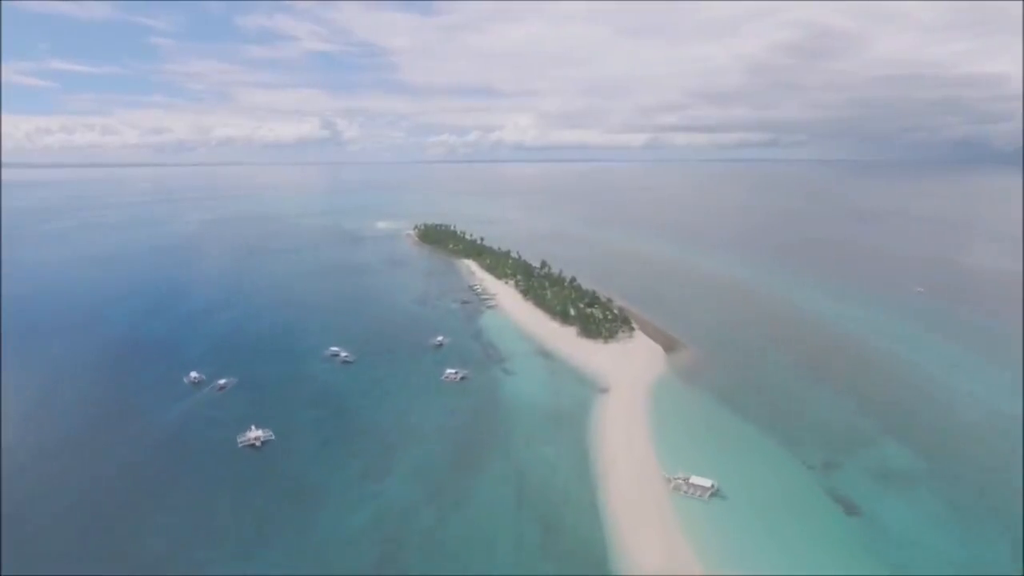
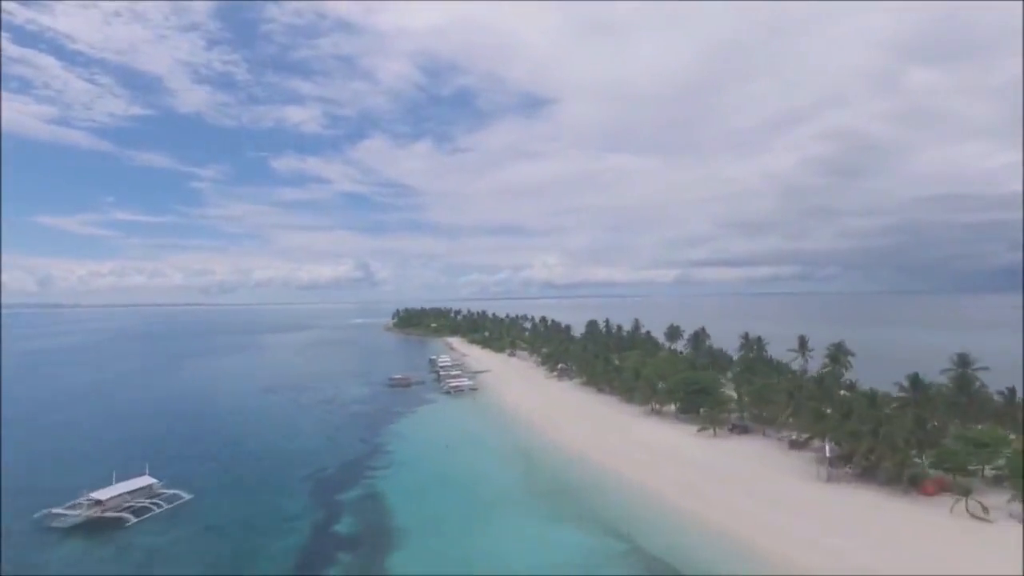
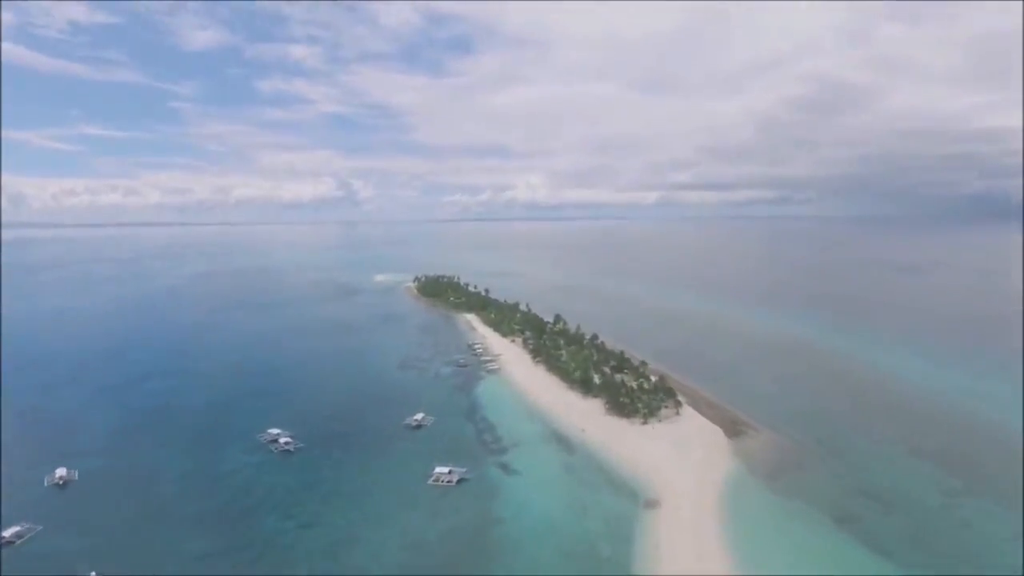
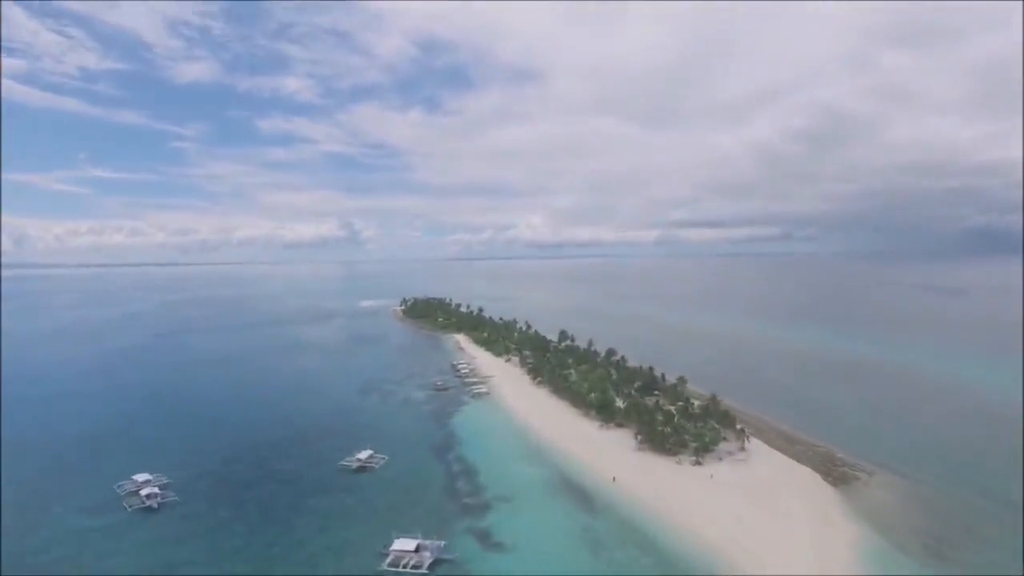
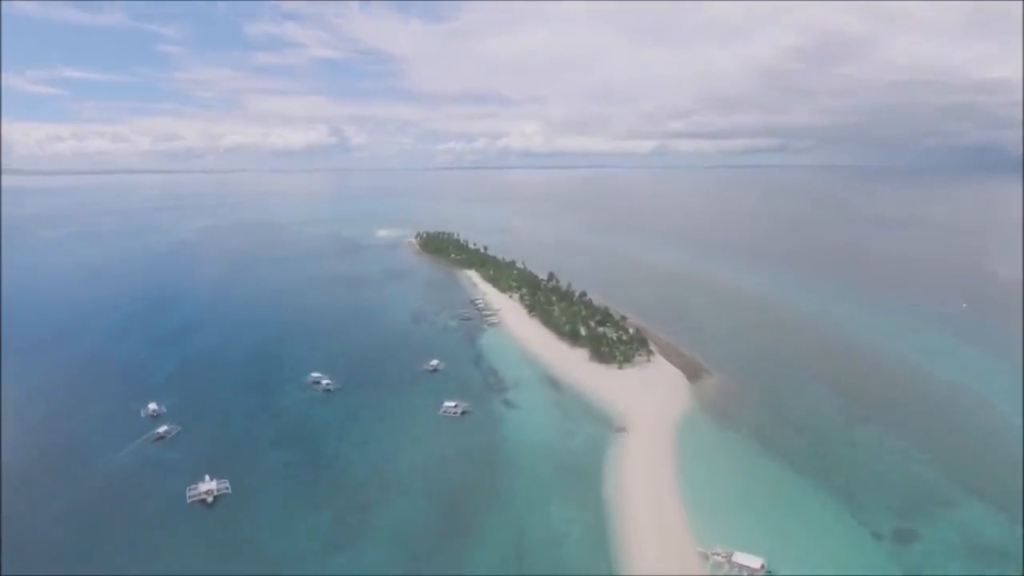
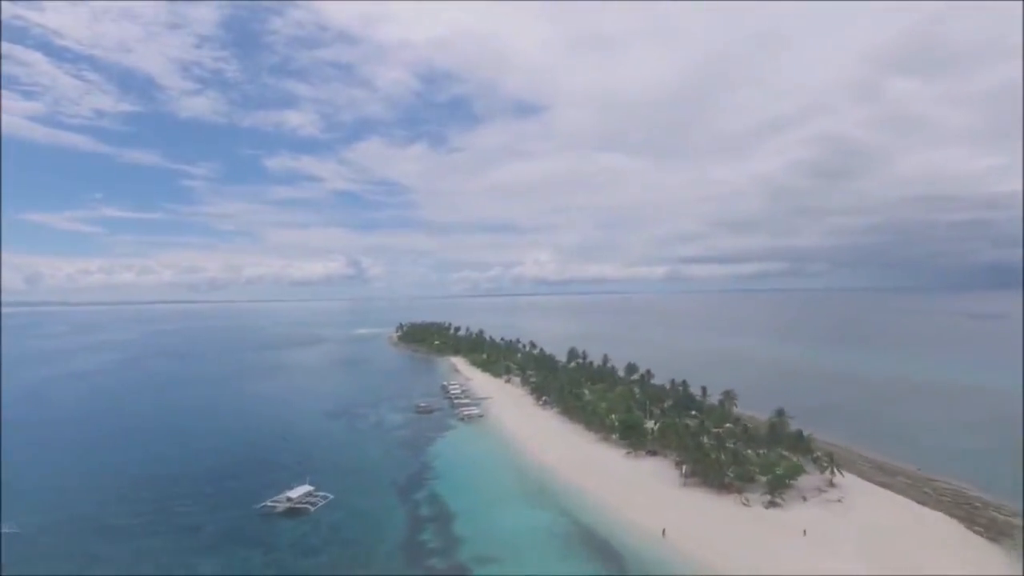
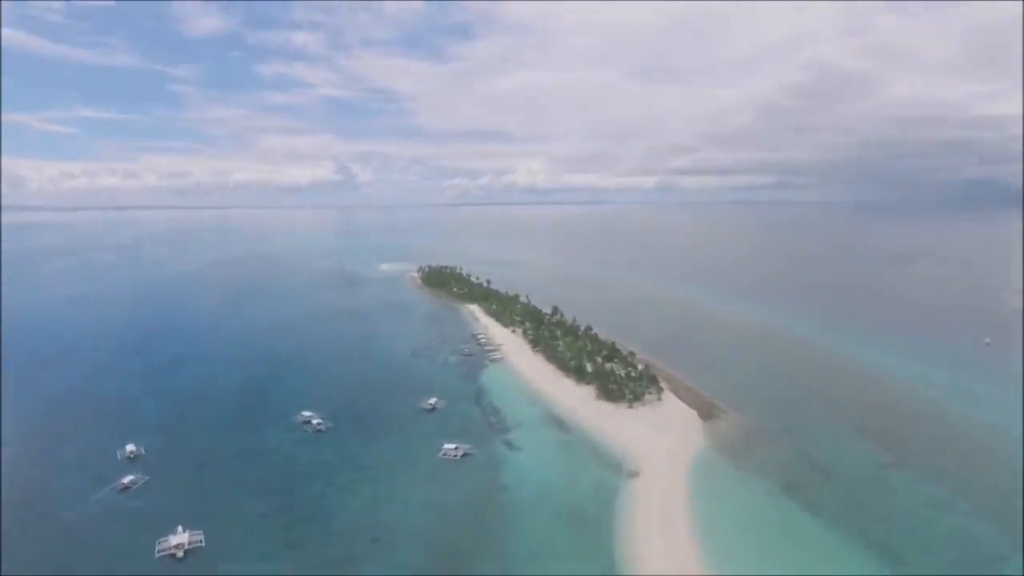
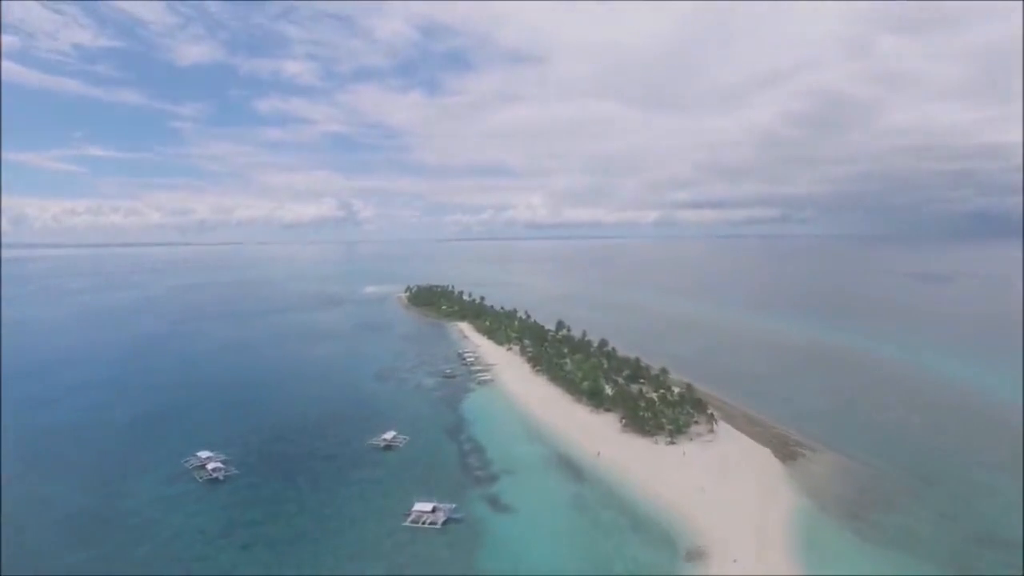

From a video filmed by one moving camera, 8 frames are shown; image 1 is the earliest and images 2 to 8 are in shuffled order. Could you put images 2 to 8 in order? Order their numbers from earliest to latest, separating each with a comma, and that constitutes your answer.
5, 7, 3, 8, 4, 6, 2
